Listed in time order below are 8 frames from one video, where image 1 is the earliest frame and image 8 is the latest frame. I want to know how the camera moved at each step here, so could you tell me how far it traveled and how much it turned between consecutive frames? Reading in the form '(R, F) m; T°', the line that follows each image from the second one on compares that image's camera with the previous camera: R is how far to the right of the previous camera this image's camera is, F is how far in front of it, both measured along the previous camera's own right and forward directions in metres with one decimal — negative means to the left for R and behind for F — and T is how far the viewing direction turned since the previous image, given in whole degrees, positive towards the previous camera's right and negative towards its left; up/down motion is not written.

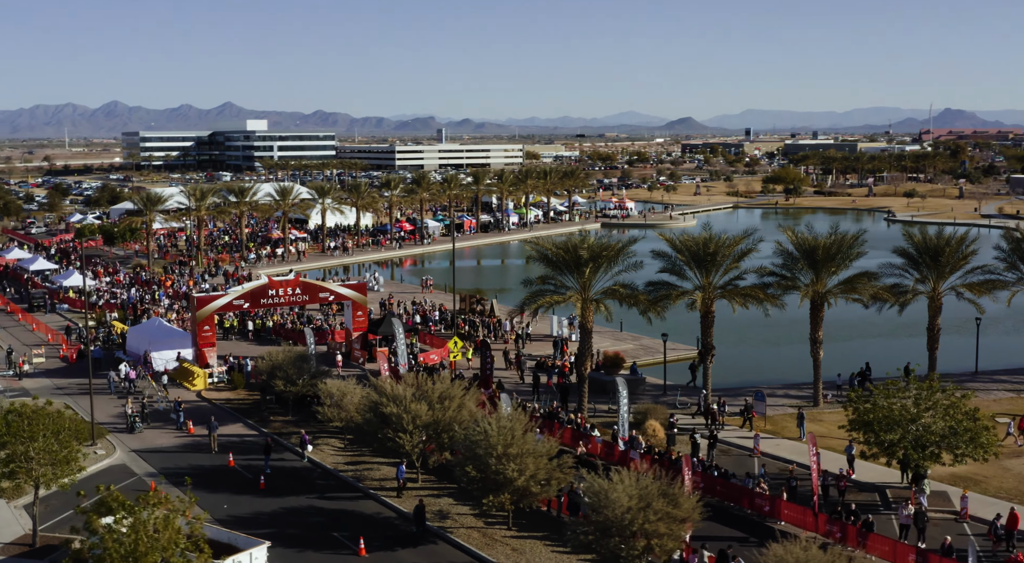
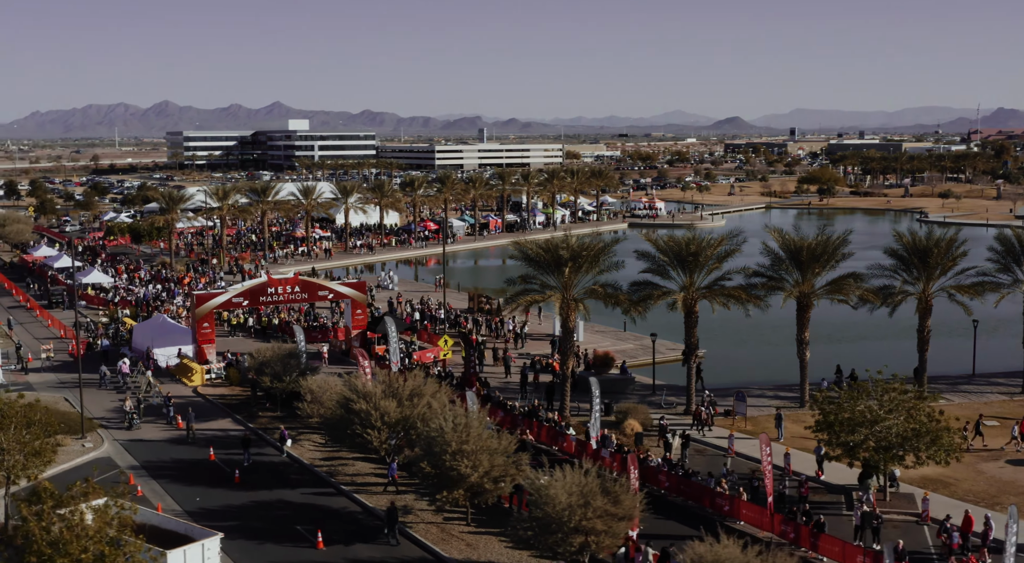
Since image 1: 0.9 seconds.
(+1.9, -0.2) m; -2°
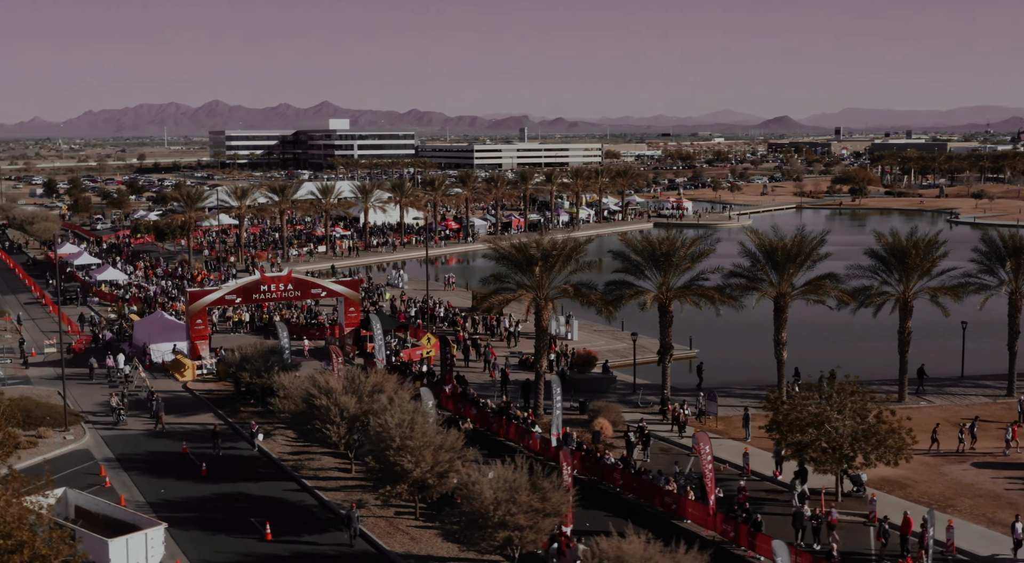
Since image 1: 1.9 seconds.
(+2.1, -0.3) m; -2°
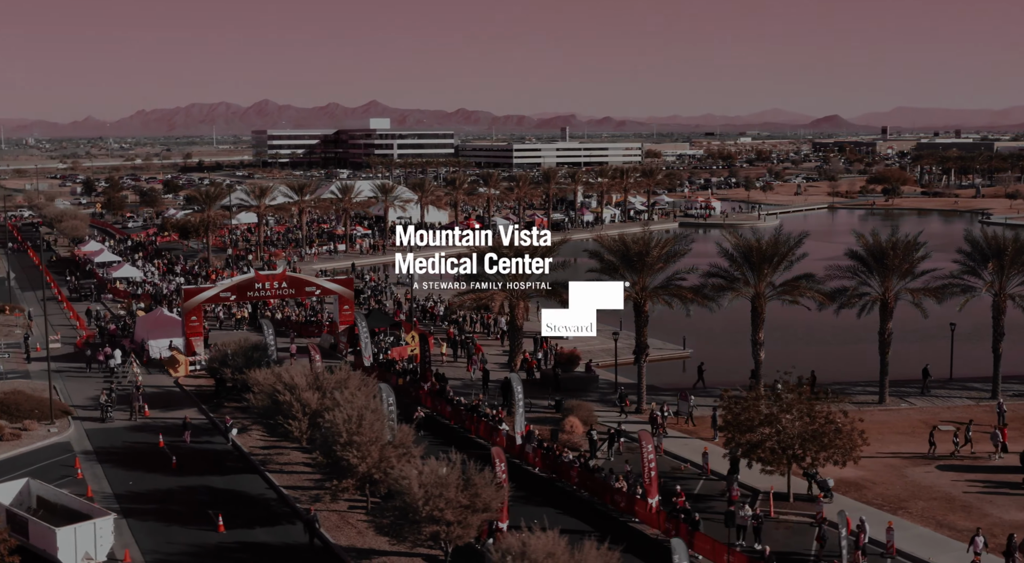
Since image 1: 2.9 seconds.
(+2.2, -0.2) m; -2°
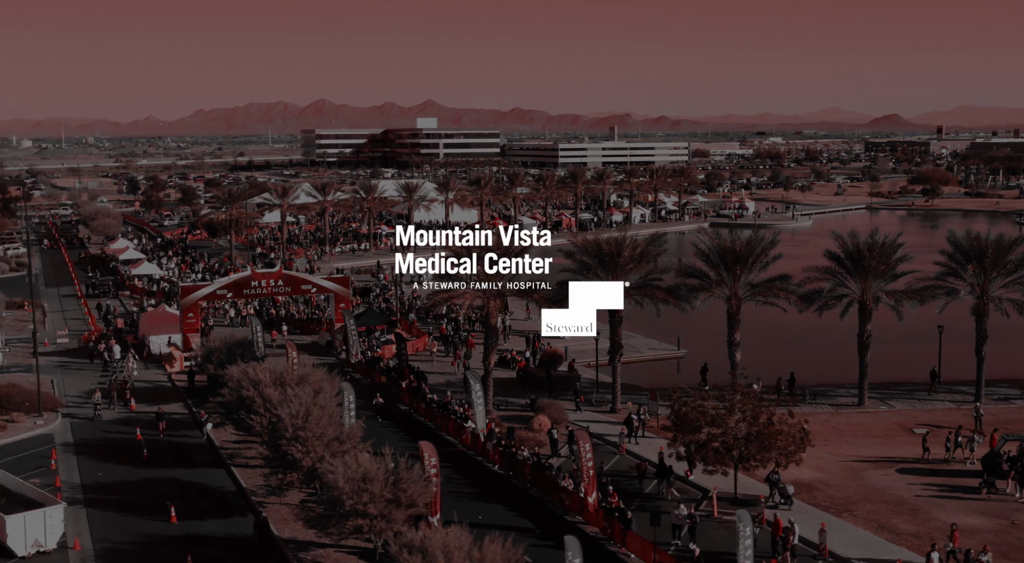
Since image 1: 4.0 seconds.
(+2.4, -0.3) m; -3°
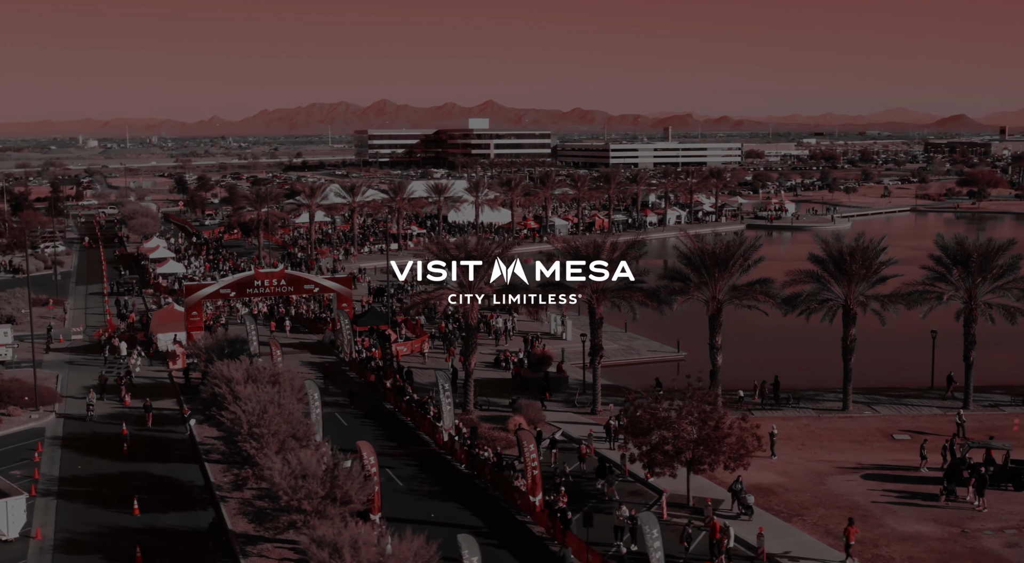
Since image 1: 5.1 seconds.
(+2.4, -0.3) m; -3°
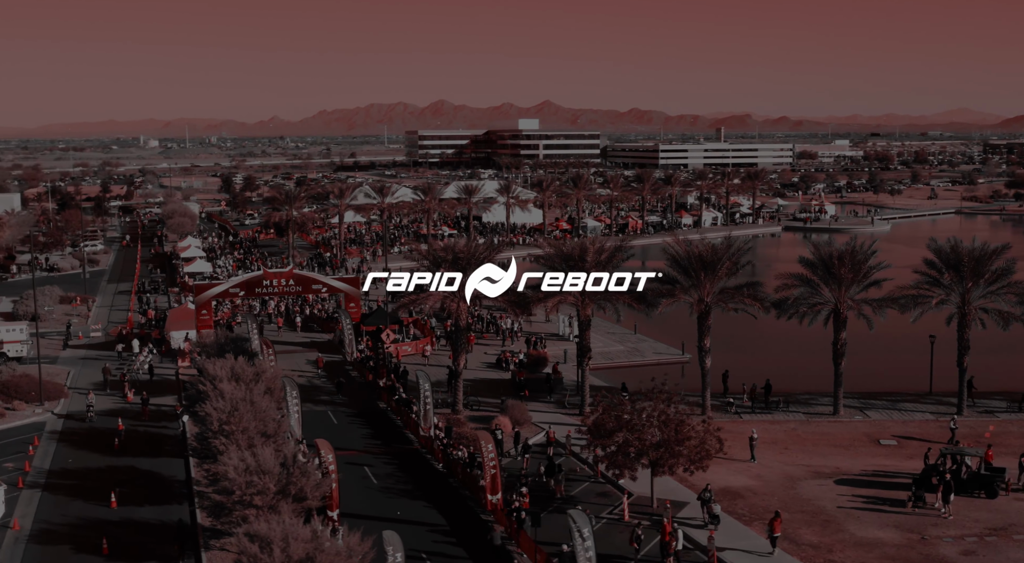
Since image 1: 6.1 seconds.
(+2.1, -0.3) m; -3°
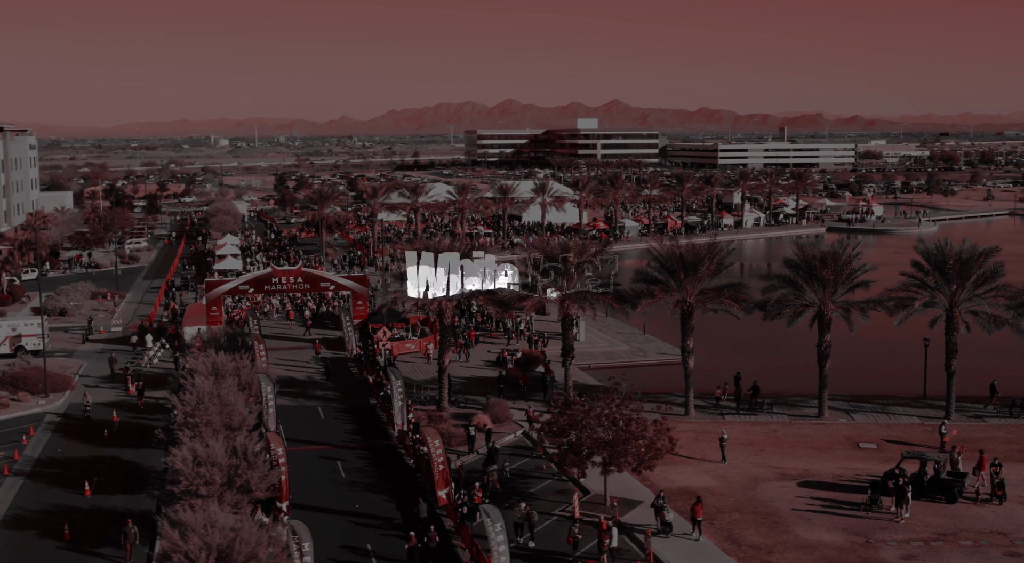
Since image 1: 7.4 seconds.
(+2.6, -0.3) m; -3°
